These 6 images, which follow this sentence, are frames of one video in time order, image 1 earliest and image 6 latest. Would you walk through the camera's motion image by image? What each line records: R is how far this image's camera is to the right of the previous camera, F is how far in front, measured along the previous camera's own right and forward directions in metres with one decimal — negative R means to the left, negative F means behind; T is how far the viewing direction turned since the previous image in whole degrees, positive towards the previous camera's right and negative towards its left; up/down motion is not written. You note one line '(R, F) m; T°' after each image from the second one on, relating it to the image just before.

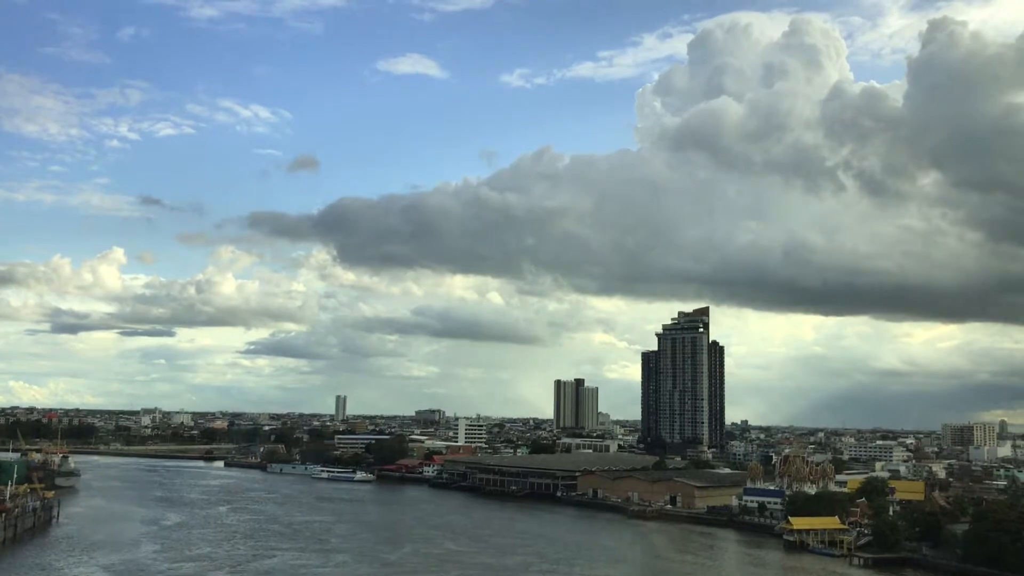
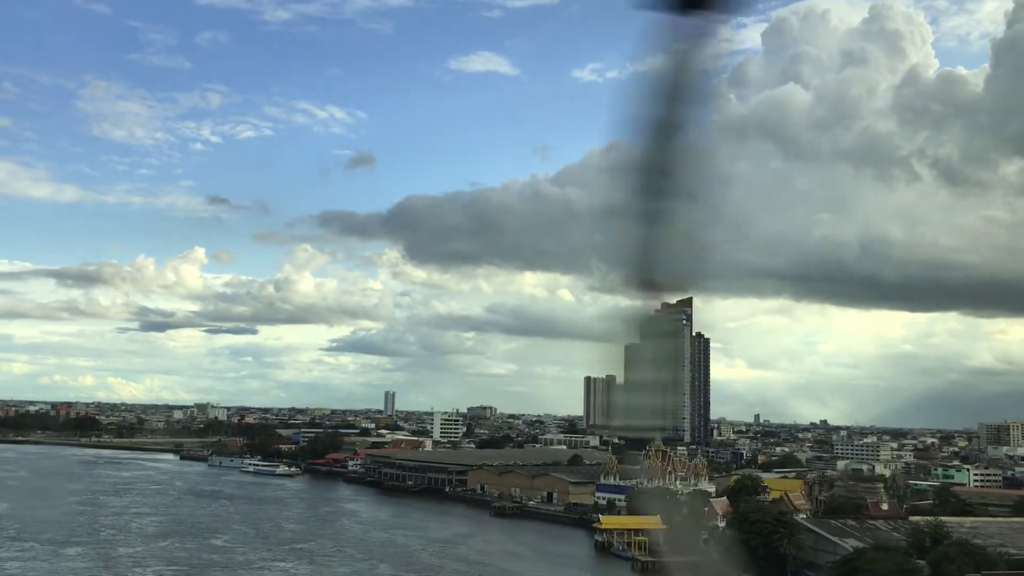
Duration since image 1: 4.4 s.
(+4.4, +1.3) m; -5°
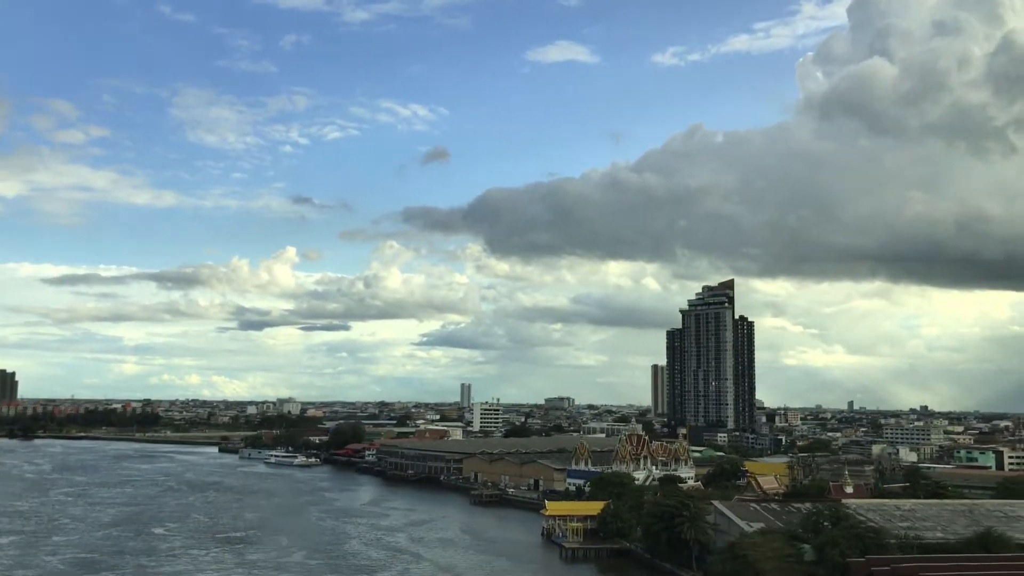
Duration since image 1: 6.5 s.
(+2.2, +0.5) m; -6°
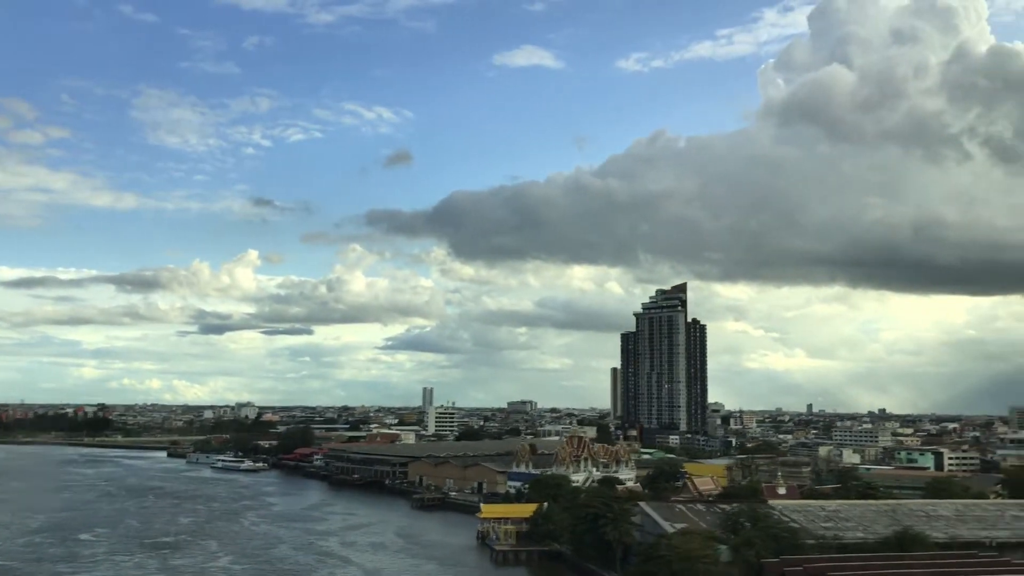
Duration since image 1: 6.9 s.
(+0.4, +0.1) m; +2°
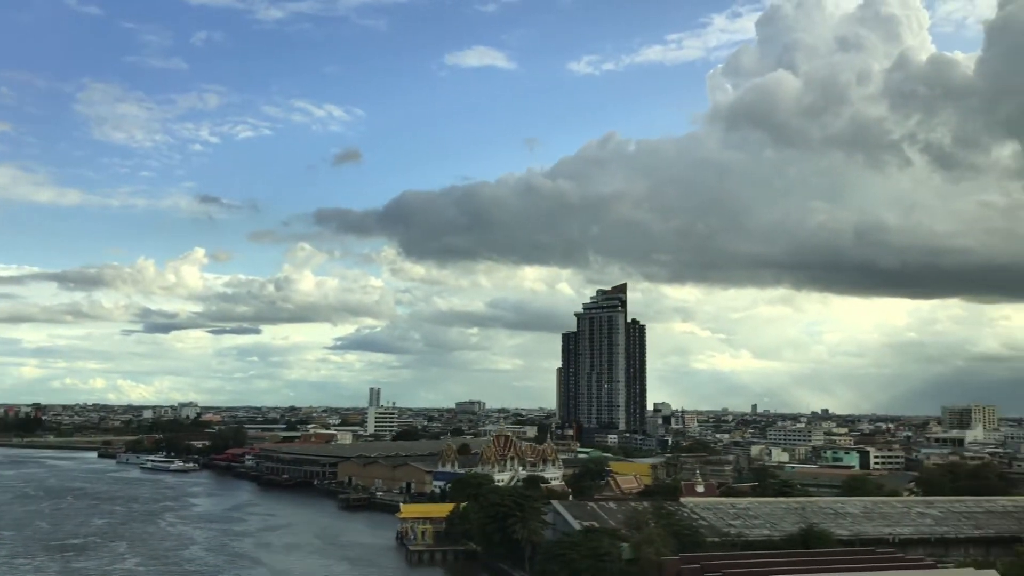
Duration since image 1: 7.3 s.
(+0.4, +0.1) m; +3°
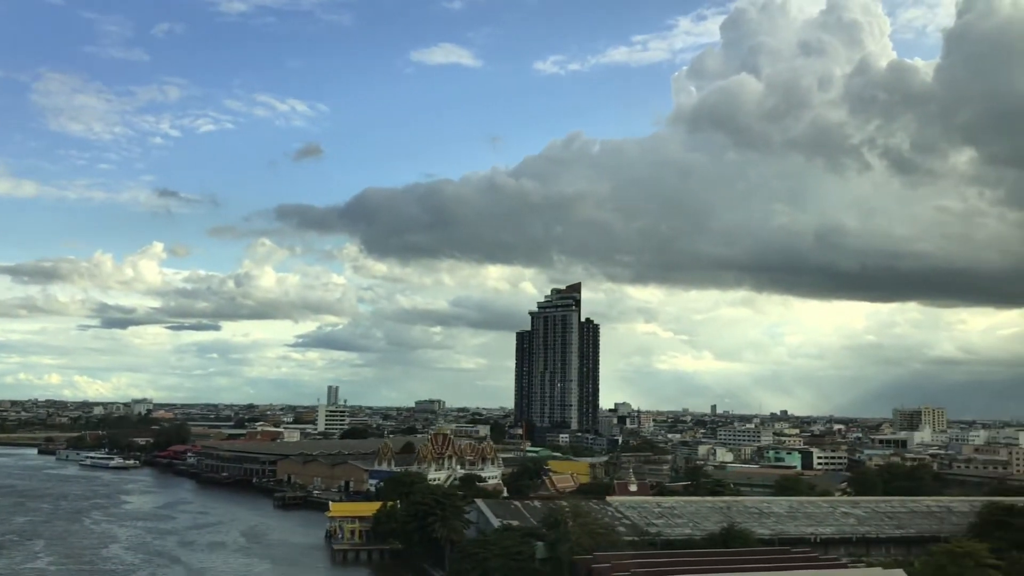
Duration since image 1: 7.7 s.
(+0.4, +0.1) m; +2°
